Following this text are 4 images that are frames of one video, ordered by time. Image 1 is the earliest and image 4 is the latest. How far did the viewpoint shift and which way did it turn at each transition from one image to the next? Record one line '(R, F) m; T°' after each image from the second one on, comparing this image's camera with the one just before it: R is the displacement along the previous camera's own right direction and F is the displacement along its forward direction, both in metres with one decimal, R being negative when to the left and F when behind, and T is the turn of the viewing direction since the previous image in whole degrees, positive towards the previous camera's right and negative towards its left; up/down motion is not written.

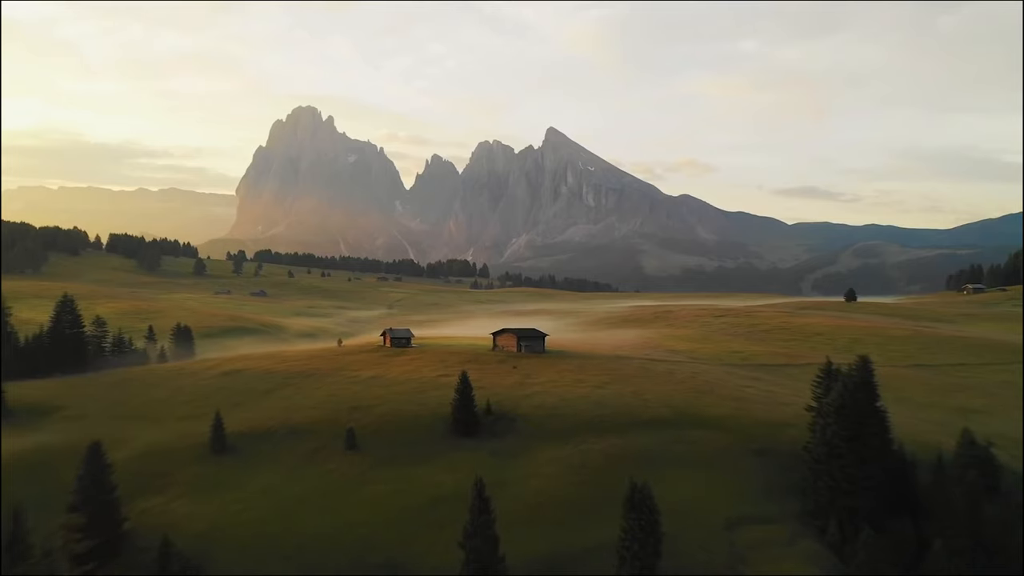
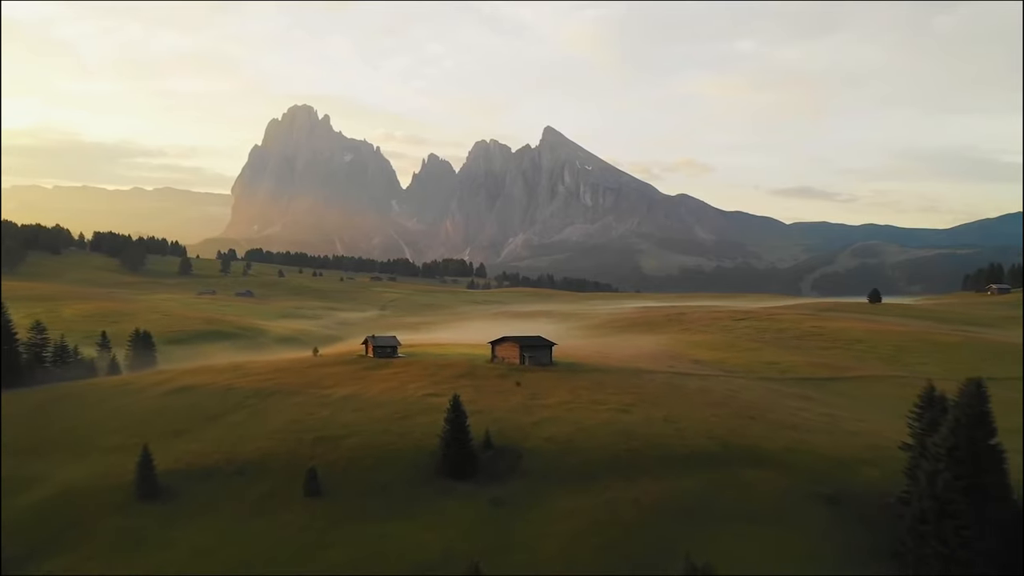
(-0.3, +5.9) m; 0°
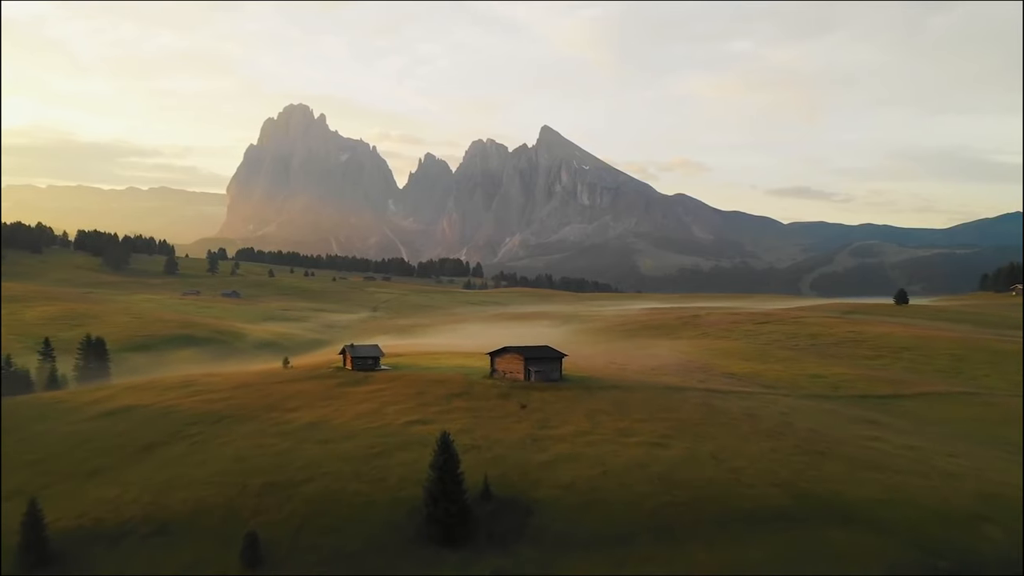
(-0.3, +5.6) m; 0°
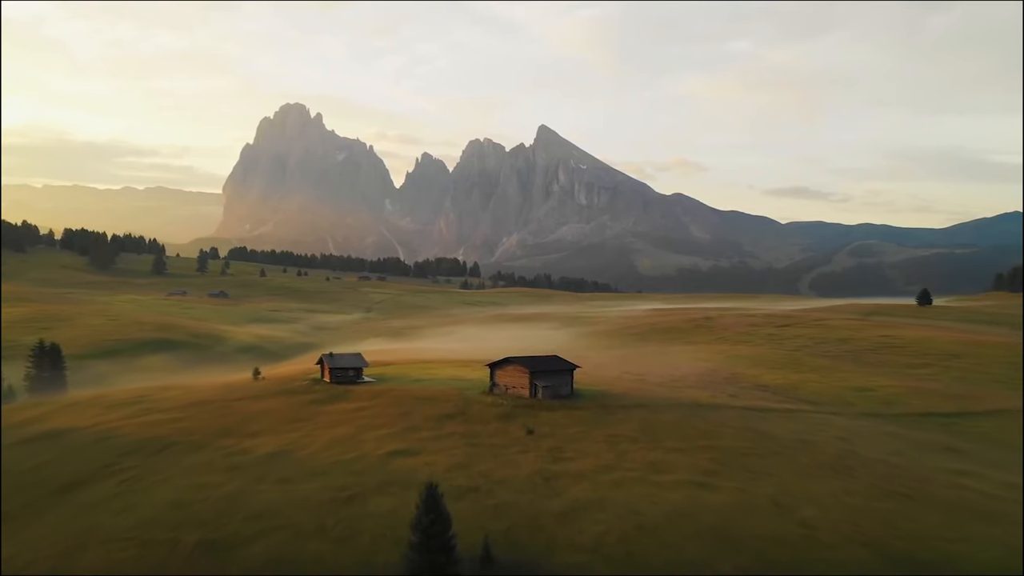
(-0.2, +4.2) m; 0°
